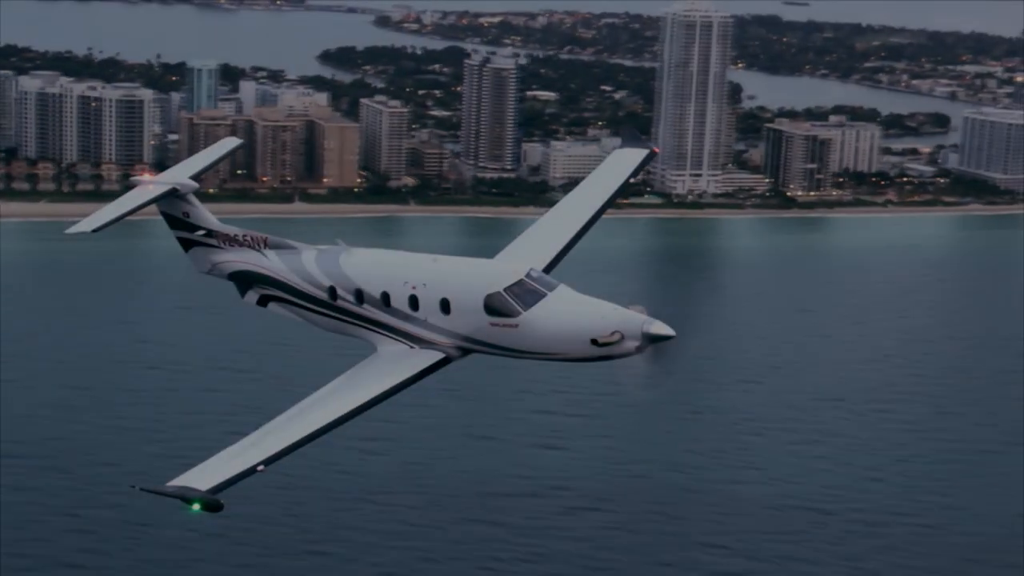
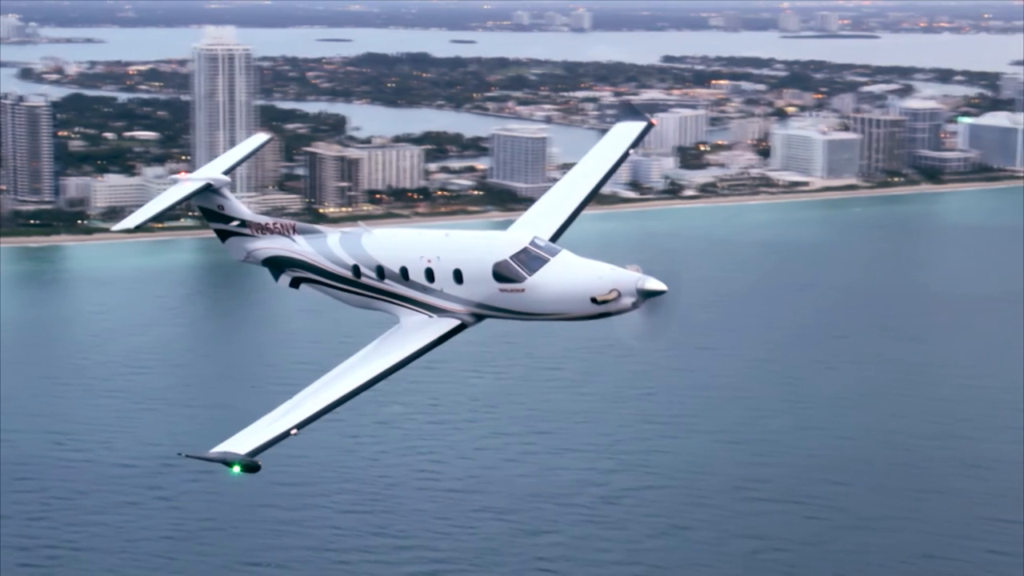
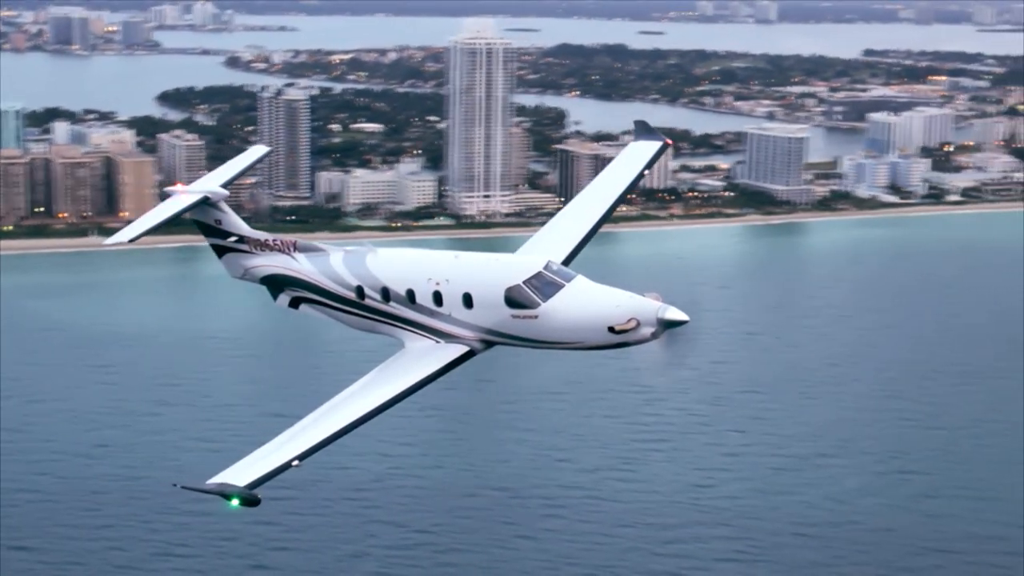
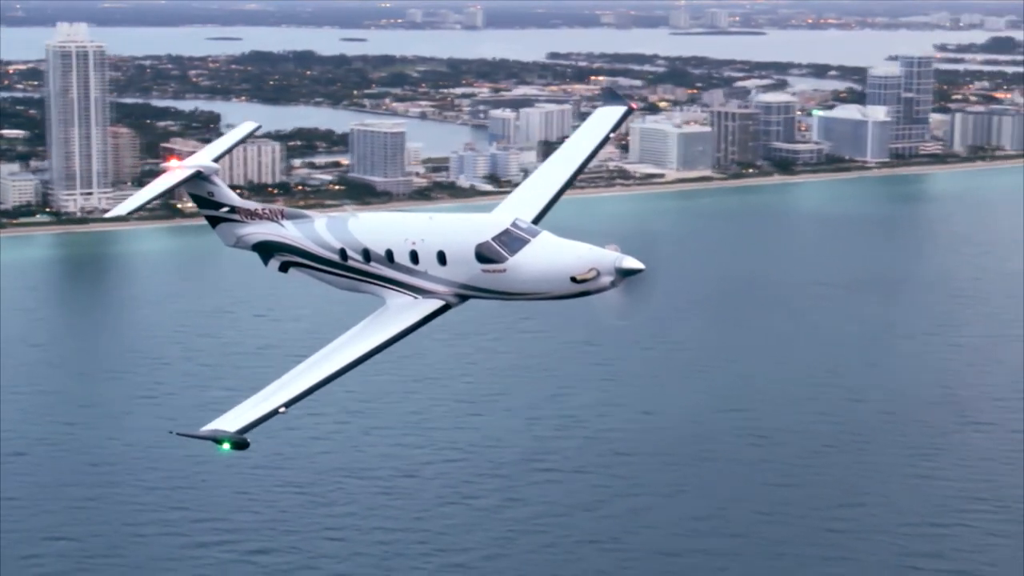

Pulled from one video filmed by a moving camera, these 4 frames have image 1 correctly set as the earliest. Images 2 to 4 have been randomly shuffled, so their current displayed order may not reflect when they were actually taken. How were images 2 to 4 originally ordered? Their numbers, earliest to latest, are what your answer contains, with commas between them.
3, 2, 4
